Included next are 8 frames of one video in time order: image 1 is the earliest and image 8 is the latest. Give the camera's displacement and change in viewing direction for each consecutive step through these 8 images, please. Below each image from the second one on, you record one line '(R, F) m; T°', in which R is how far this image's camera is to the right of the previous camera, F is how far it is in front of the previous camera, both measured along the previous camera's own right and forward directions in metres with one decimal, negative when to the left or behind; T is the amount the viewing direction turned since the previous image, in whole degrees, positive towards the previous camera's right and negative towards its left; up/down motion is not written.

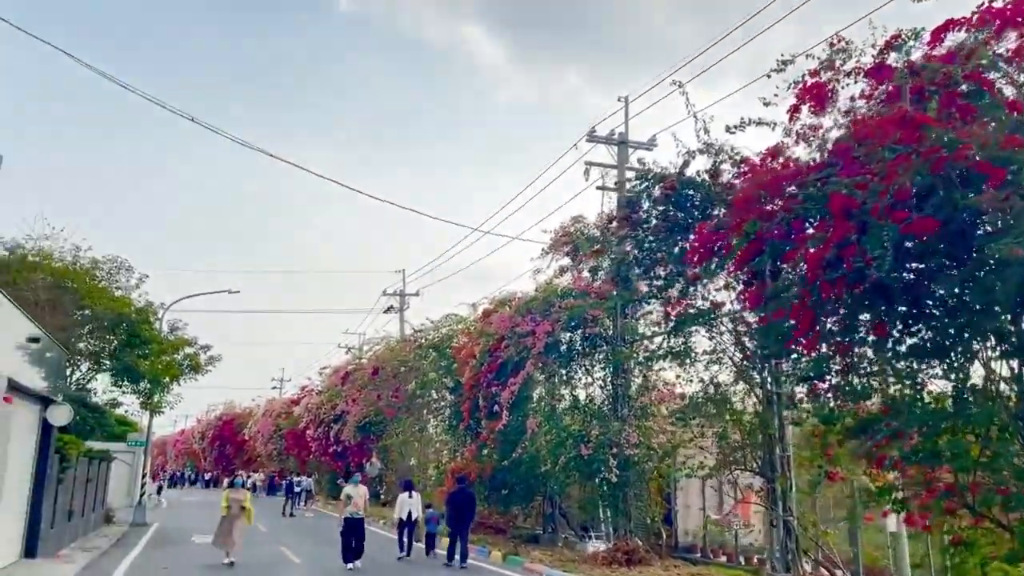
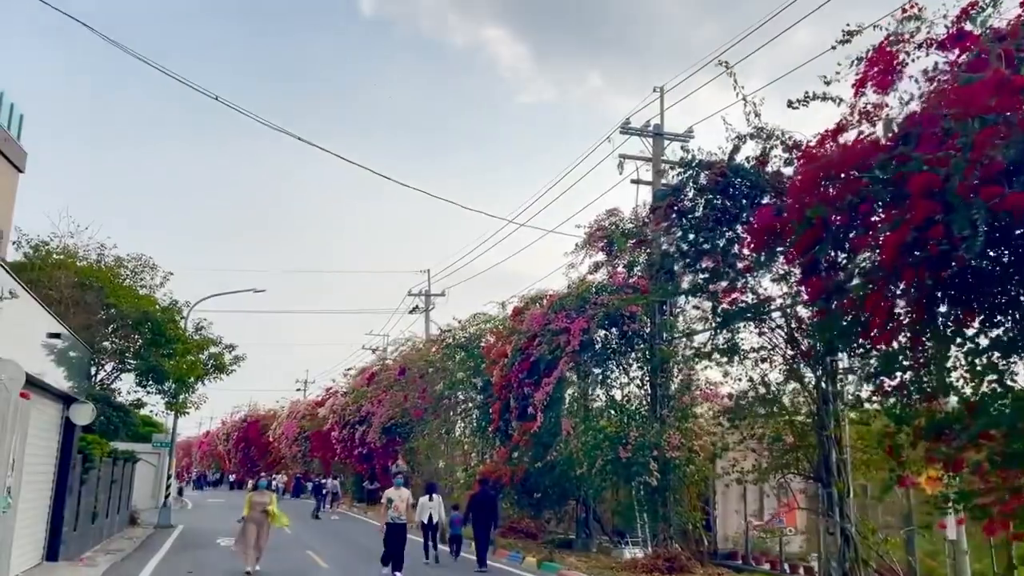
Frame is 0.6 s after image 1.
(-0.3, +0.7) m; -1°
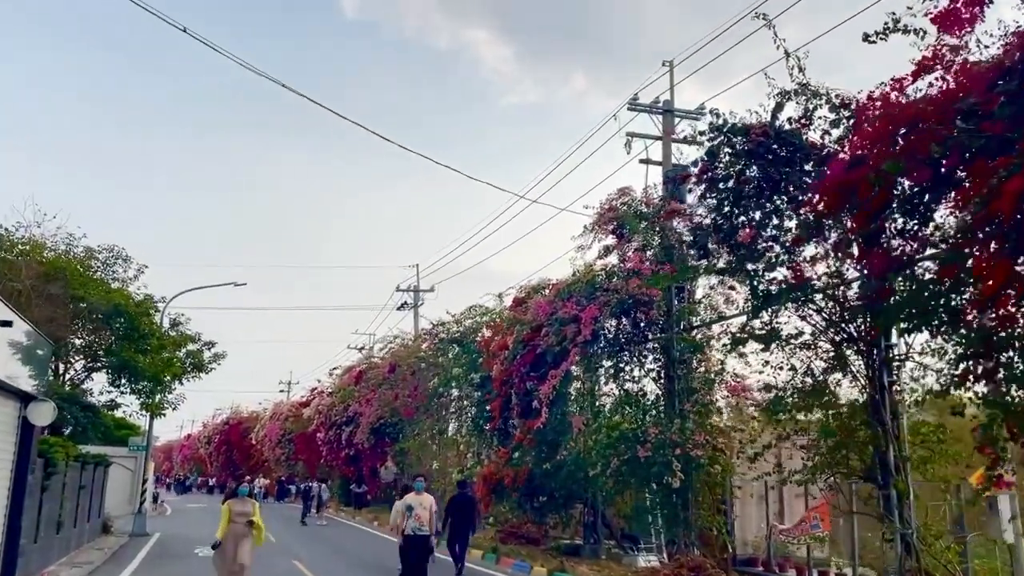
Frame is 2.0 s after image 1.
(-0.4, +1.6) m; +1°
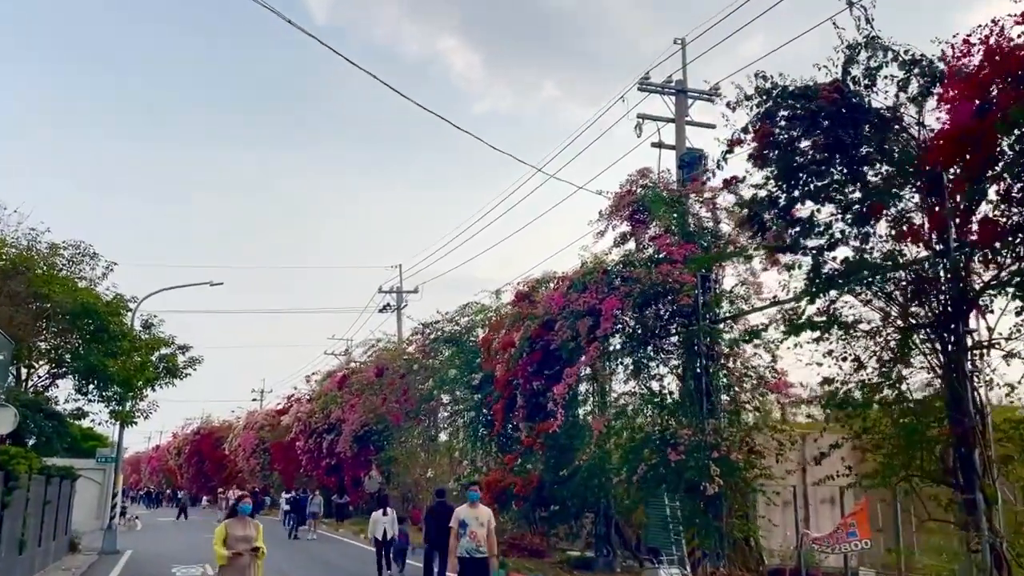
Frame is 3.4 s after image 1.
(-0.8, +1.5) m; +2°
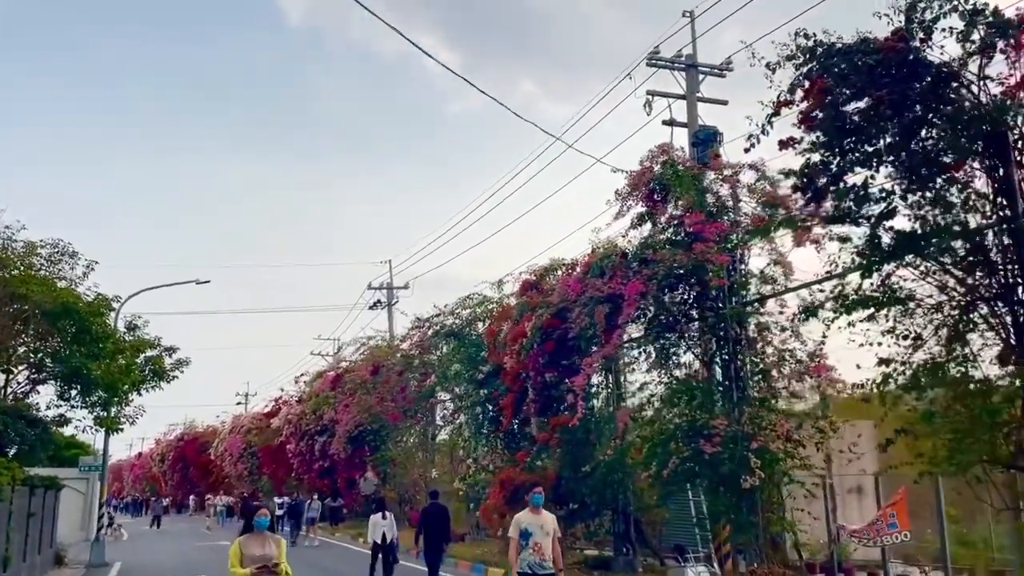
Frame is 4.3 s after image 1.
(-0.6, +1.0) m; +1°
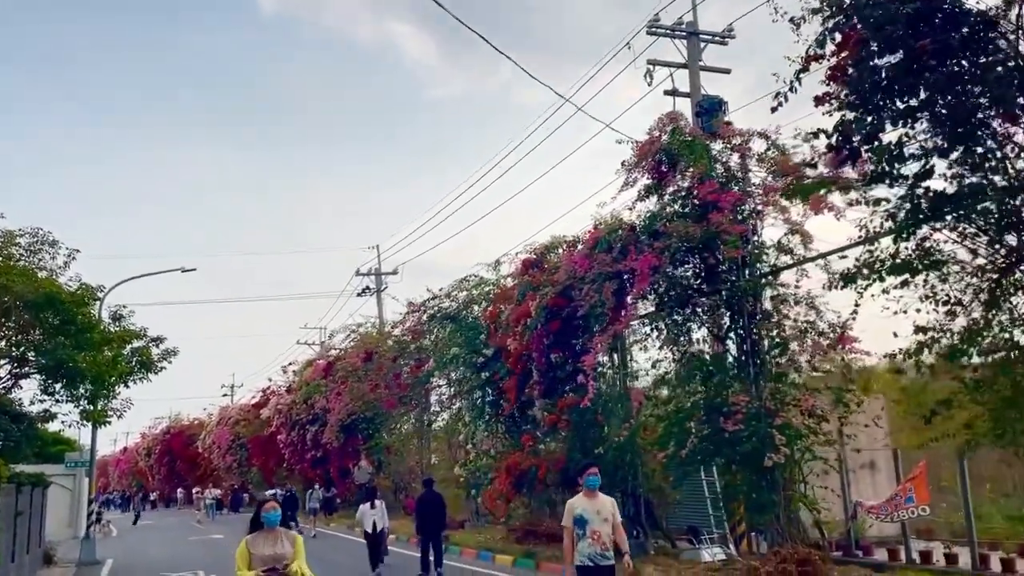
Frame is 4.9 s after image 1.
(-0.4, +0.6) m; +1°
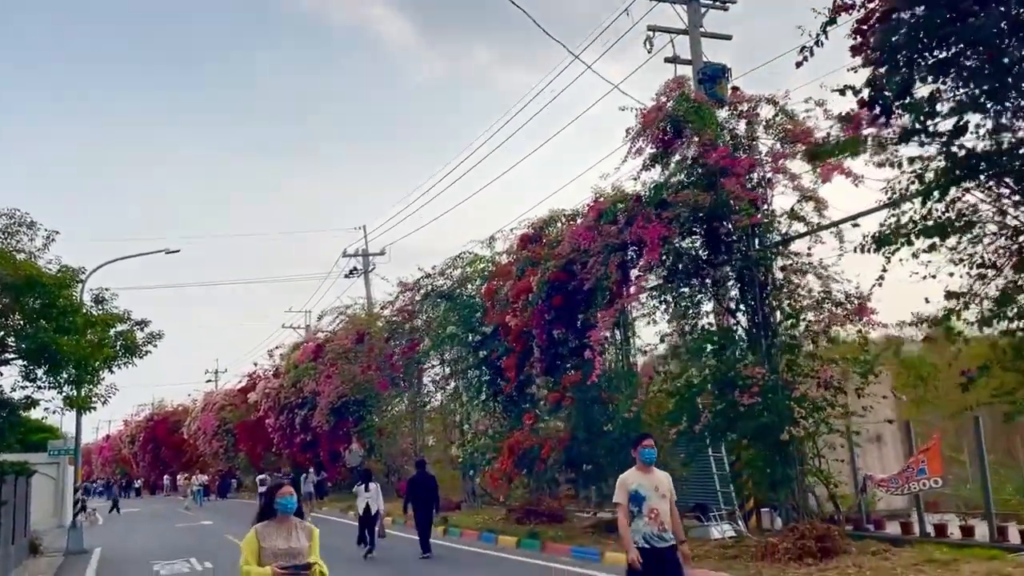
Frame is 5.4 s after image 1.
(-0.3, +0.5) m; +1°
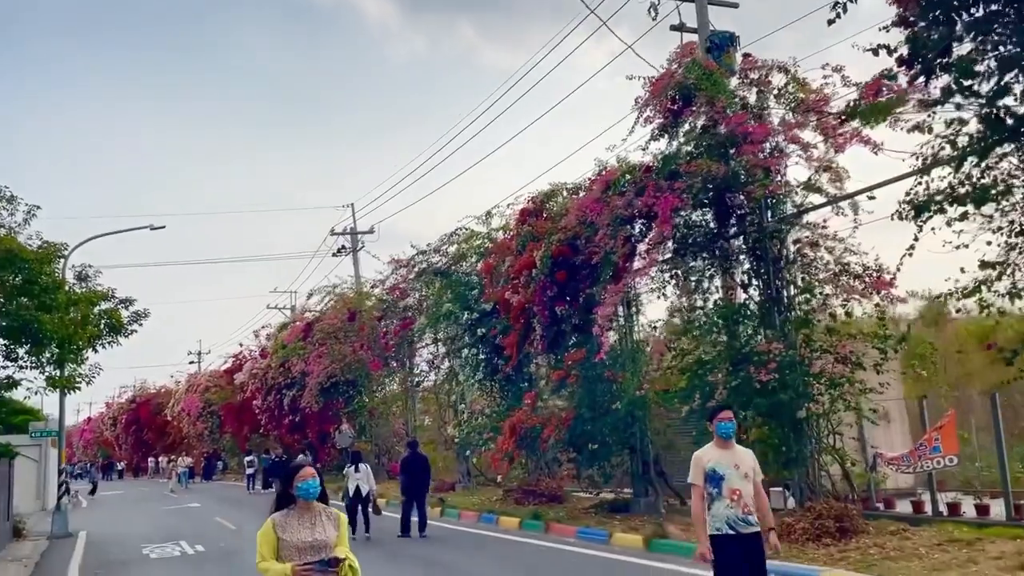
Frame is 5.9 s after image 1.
(-0.3, +0.5) m; +1°
